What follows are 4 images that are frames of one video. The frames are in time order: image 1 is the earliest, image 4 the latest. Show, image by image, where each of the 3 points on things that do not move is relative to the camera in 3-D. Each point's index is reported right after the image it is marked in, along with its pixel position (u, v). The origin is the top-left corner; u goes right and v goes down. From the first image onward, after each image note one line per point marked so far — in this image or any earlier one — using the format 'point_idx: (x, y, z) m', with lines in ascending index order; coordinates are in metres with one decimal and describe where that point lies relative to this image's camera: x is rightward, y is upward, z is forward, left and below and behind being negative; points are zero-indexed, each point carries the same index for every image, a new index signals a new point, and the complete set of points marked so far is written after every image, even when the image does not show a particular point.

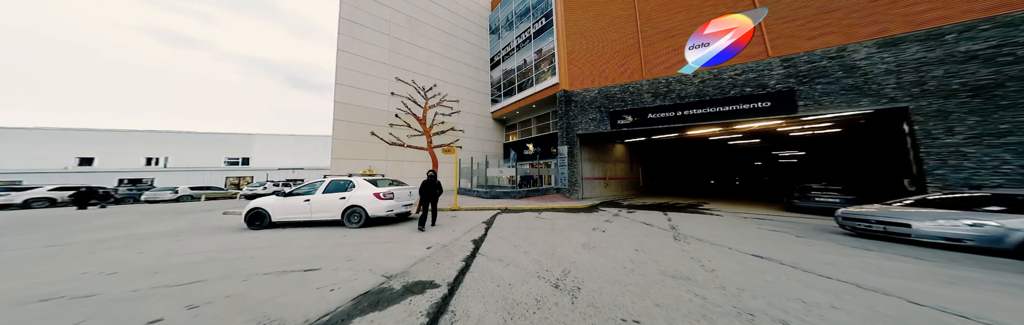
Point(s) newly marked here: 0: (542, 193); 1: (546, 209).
0: (+2.0, -2.1, +12.7) m
1: (+1.5, -2.2, +8.5) m
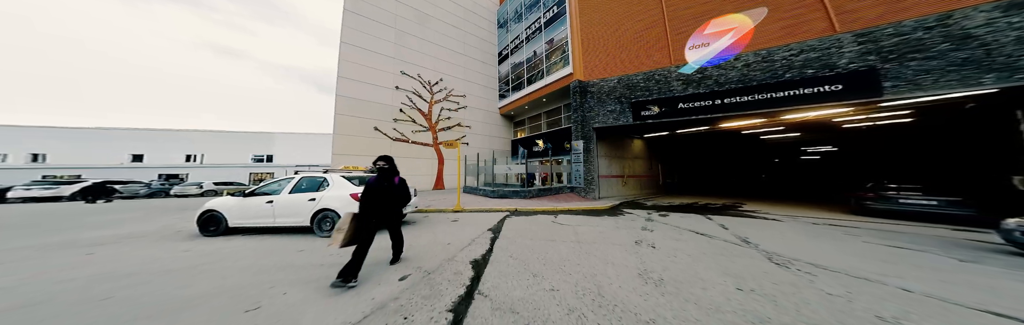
0: (+2.7, -1.8, +11.6) m
1: (+1.9, -2.0, +7.5) m
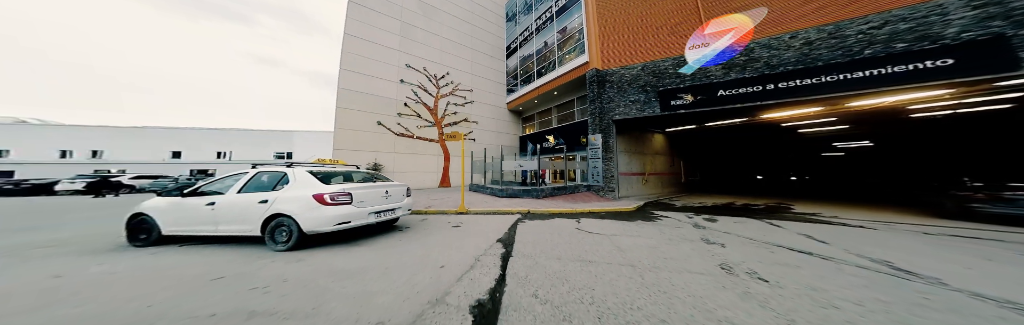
0: (+3.2, -1.6, +10.5) m
1: (+2.3, -1.8, +6.5) m
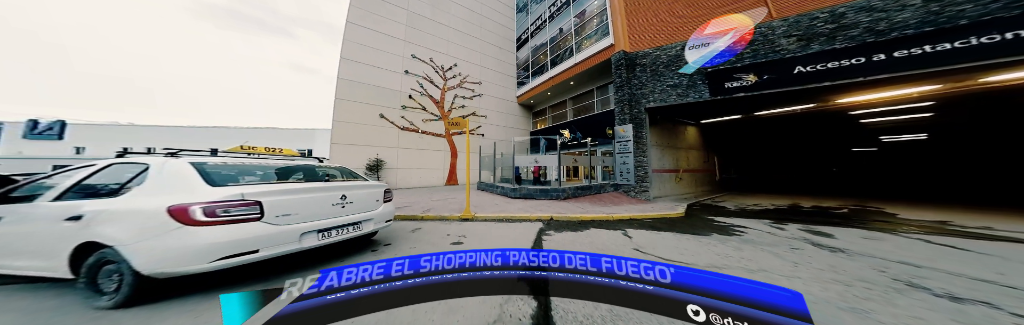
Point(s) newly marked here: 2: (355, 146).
0: (+4.0, -1.4, +9.1) m
1: (+2.8, -1.6, +5.0) m
2: (-10.3, +1.0, +12.5) m
